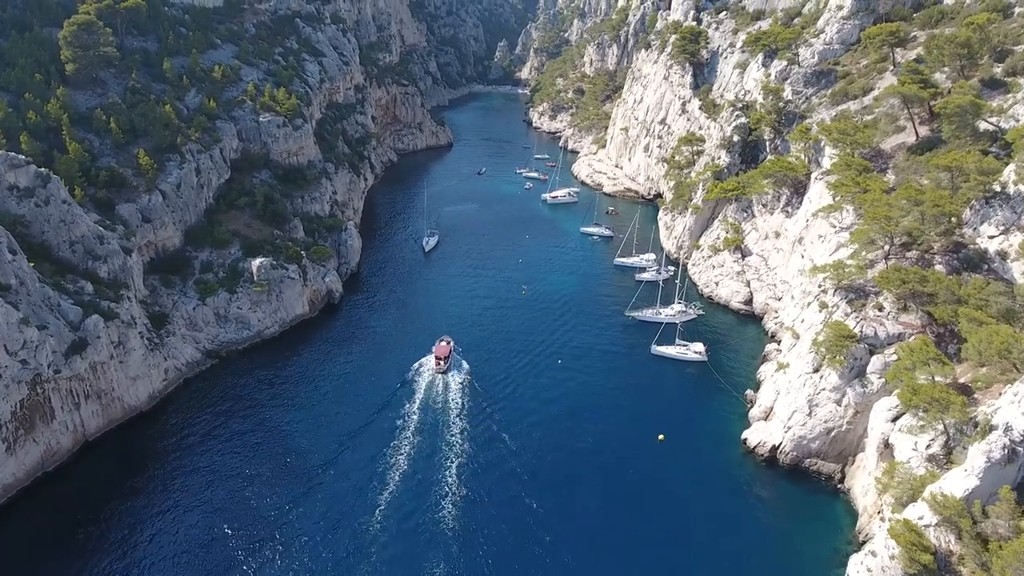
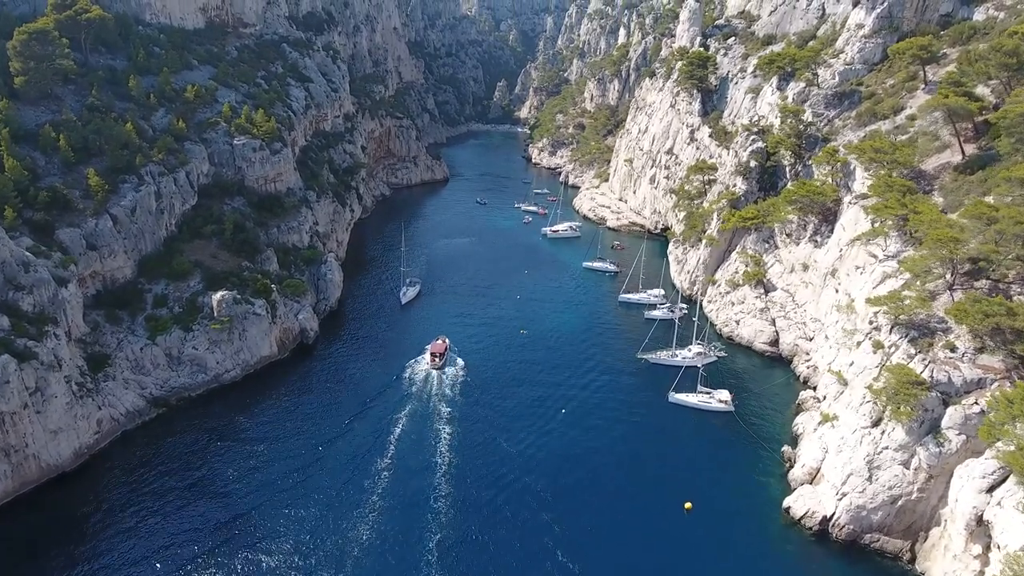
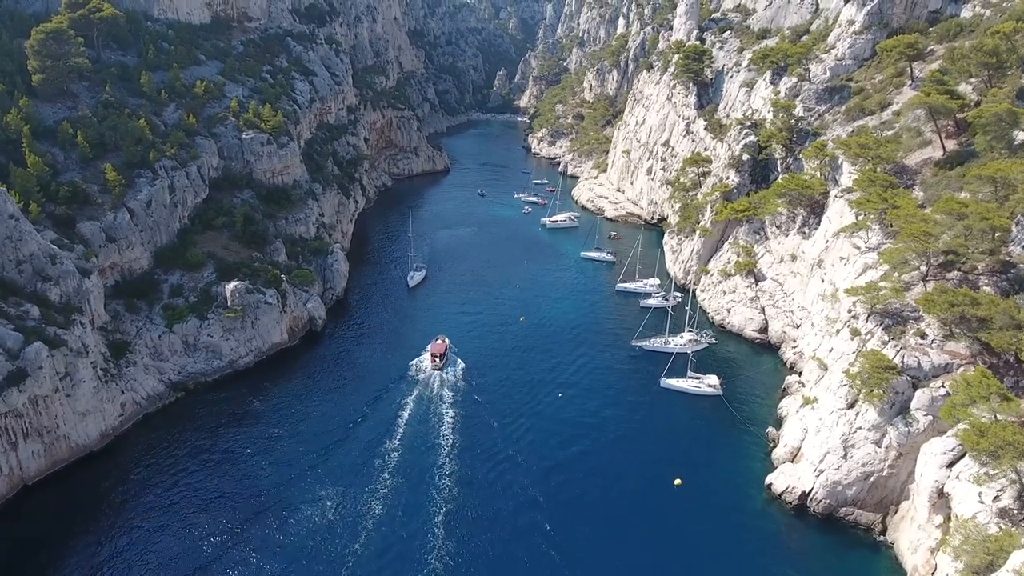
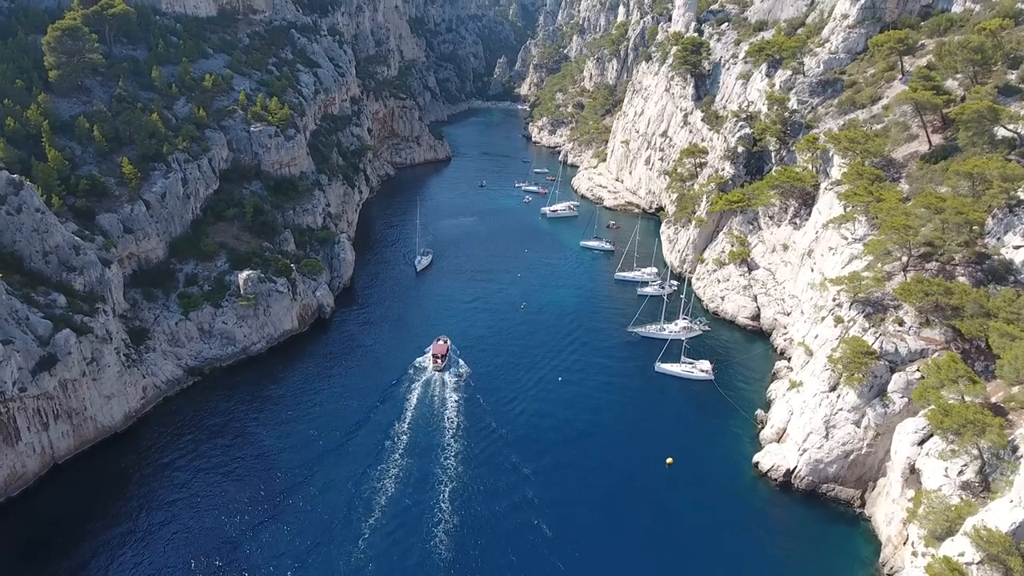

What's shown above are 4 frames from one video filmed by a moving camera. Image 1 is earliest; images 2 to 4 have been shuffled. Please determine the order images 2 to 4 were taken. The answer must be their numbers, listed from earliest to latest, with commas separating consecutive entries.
4, 3, 2
